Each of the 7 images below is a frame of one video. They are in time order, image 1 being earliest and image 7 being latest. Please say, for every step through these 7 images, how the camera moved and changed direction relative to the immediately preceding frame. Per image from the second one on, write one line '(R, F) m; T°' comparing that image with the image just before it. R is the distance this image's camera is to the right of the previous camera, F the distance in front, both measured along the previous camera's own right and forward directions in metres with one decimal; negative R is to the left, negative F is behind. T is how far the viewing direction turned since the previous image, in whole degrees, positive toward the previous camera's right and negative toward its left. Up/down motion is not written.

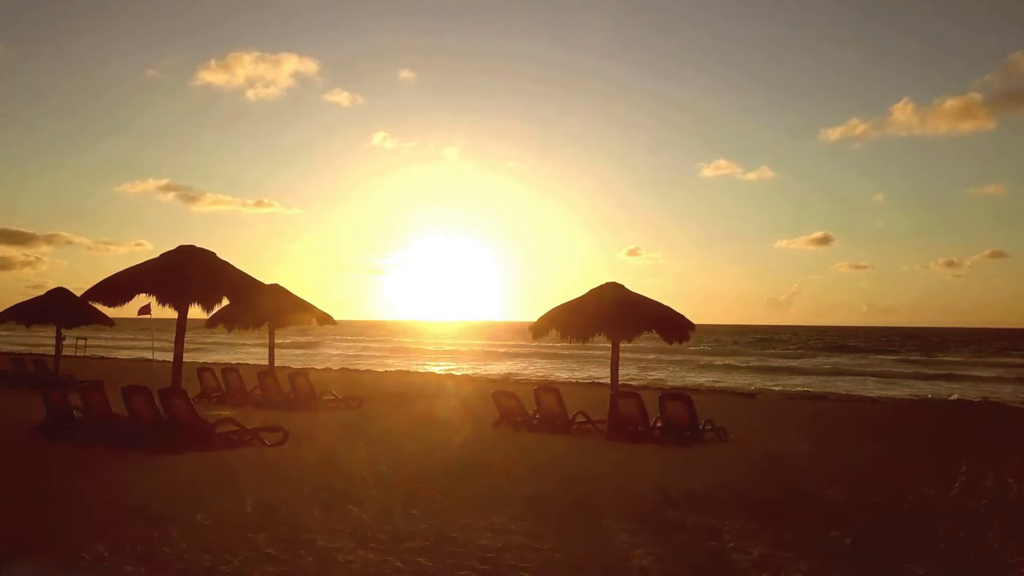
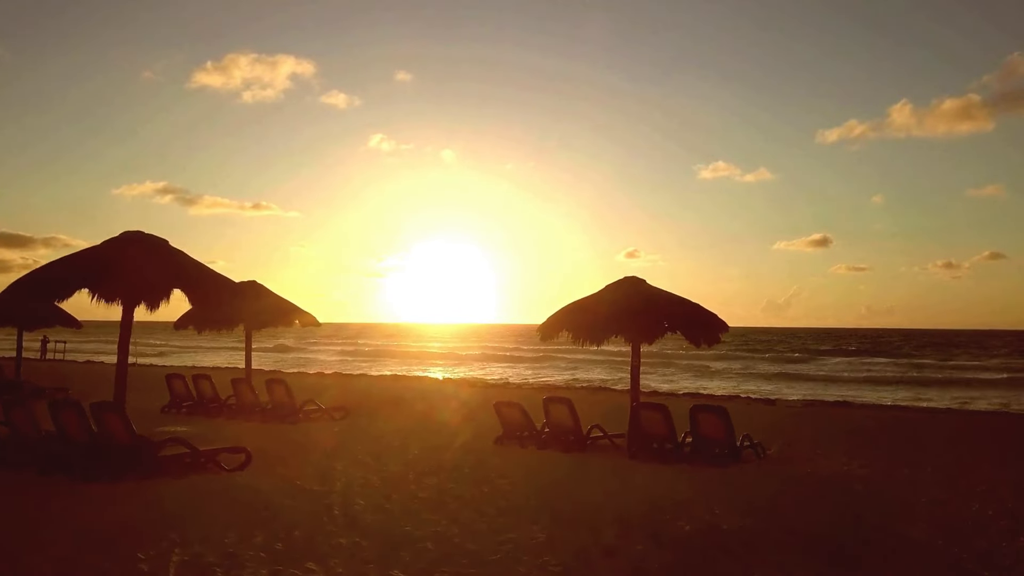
(-0.1, +1.6) m; 0°
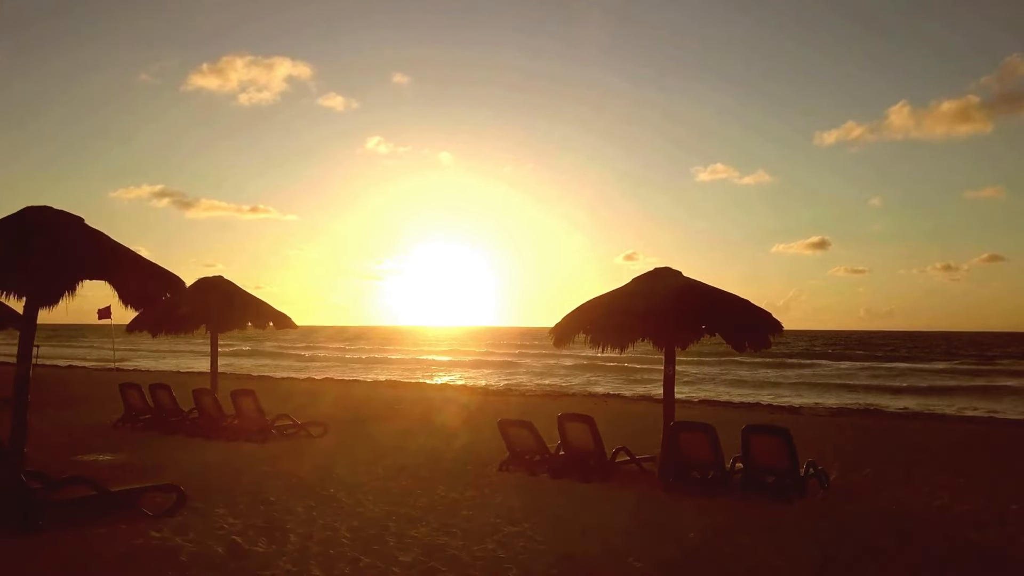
(-0.1, +1.9) m; 0°
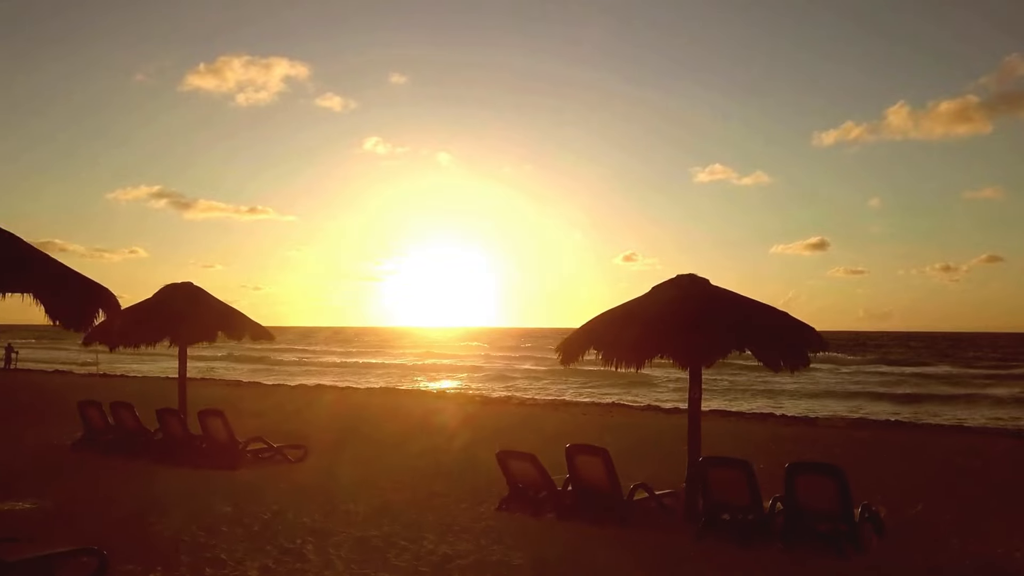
(0.0, +1.2) m; 0°
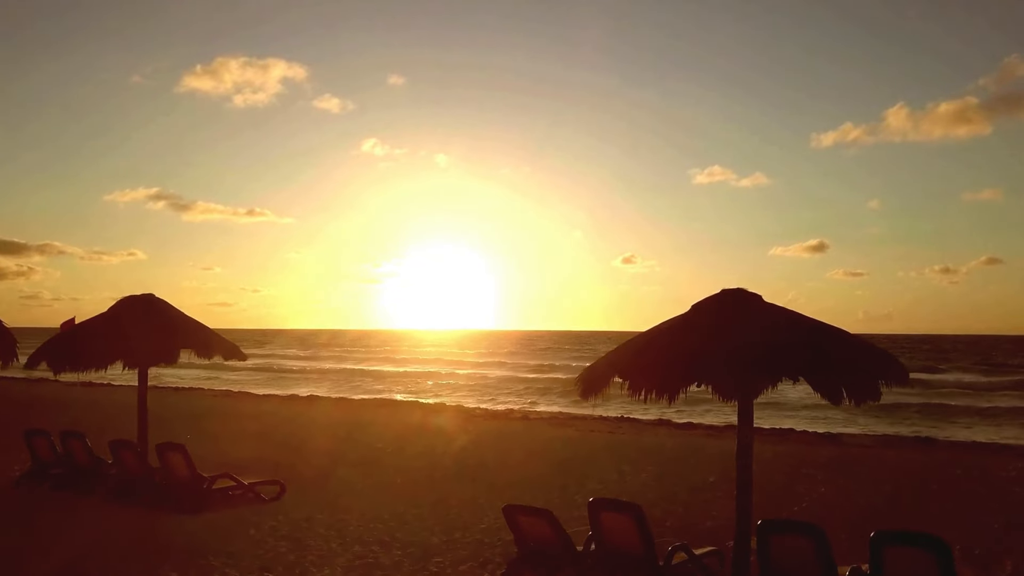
(-0.1, +1.4) m; 0°
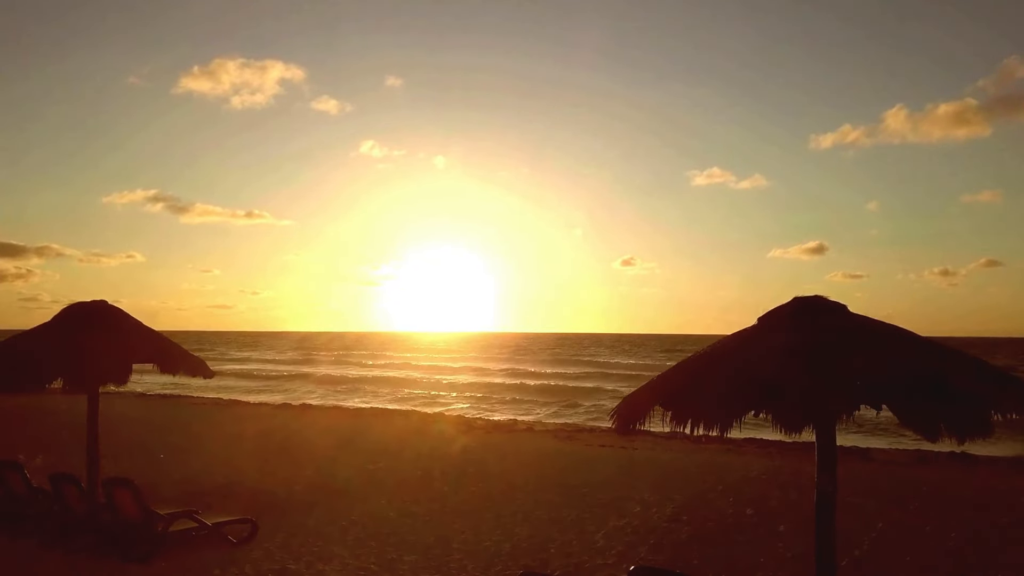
(-0.1, +1.4) m; 0°
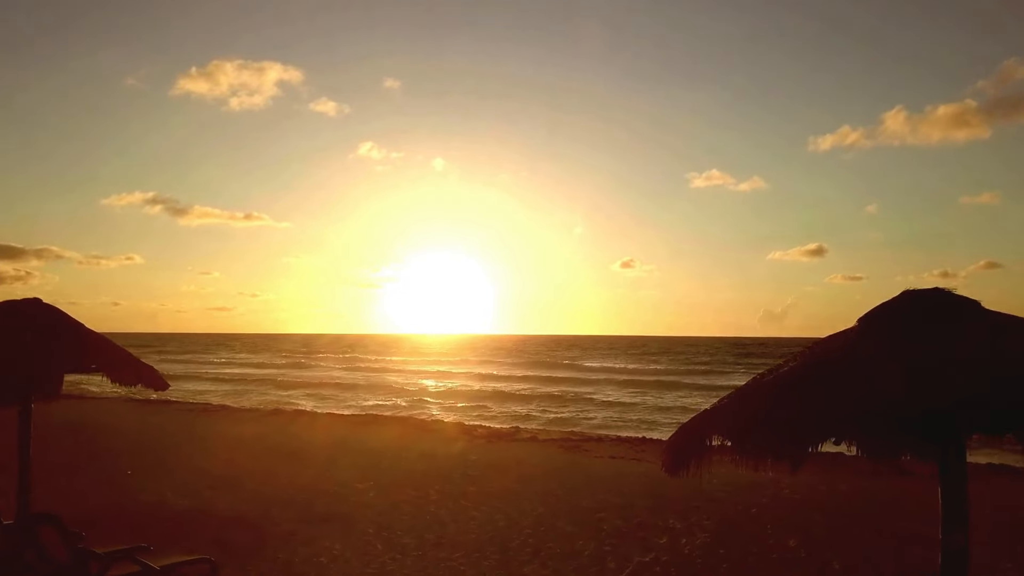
(-0.1, +1.3) m; 0°
